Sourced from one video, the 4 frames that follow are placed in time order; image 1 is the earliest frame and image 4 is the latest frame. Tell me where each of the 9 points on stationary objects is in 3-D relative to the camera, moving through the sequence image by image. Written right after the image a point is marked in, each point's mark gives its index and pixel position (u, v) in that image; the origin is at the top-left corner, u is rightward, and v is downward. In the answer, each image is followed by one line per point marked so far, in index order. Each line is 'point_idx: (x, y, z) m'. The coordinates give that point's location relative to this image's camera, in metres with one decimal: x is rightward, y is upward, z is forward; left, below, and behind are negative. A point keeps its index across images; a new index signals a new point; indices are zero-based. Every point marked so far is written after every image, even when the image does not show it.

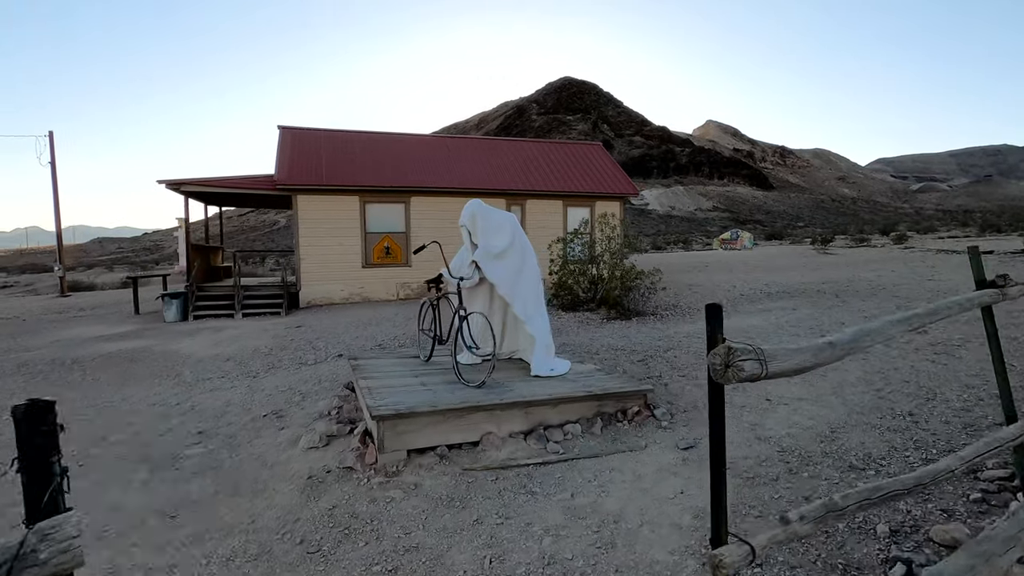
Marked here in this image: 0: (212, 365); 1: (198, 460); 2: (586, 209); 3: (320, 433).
0: (-4.7, -1.2, +8.4) m
1: (-2.7, -1.4, +4.5) m
2: (+2.2, +2.4, +16.3) m
3: (-1.7, -1.3, +4.6) m
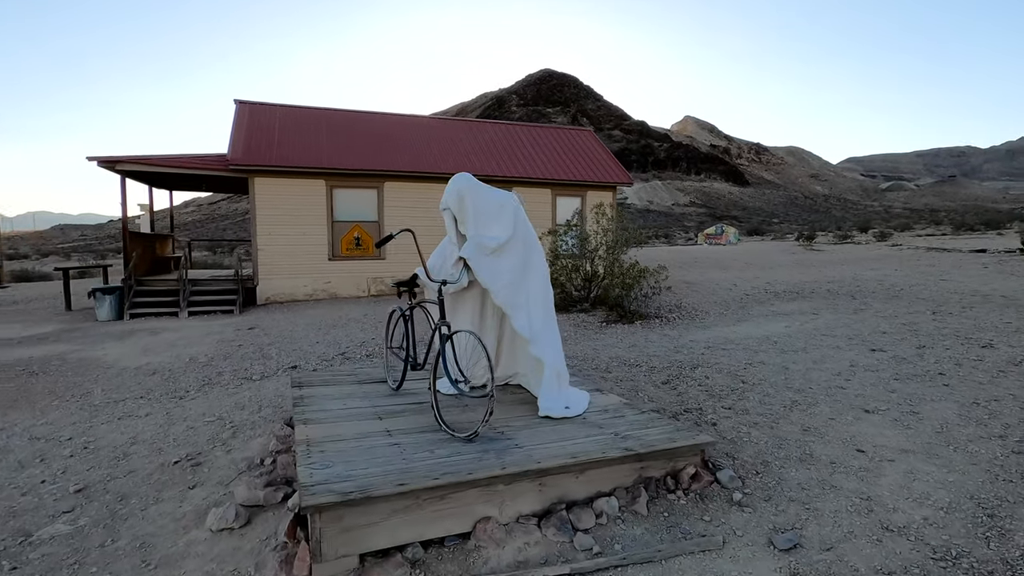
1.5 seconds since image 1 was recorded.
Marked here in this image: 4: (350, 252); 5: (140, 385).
0: (-4.9, -1.2, +6.8) m
1: (-2.6, -1.5, +3.1) m
2: (+1.8, +2.5, +15.0) m
3: (-1.6, -1.3, +3.2) m
4: (-4.0, +0.9, +13.1) m
5: (-4.6, -1.2, +6.6) m
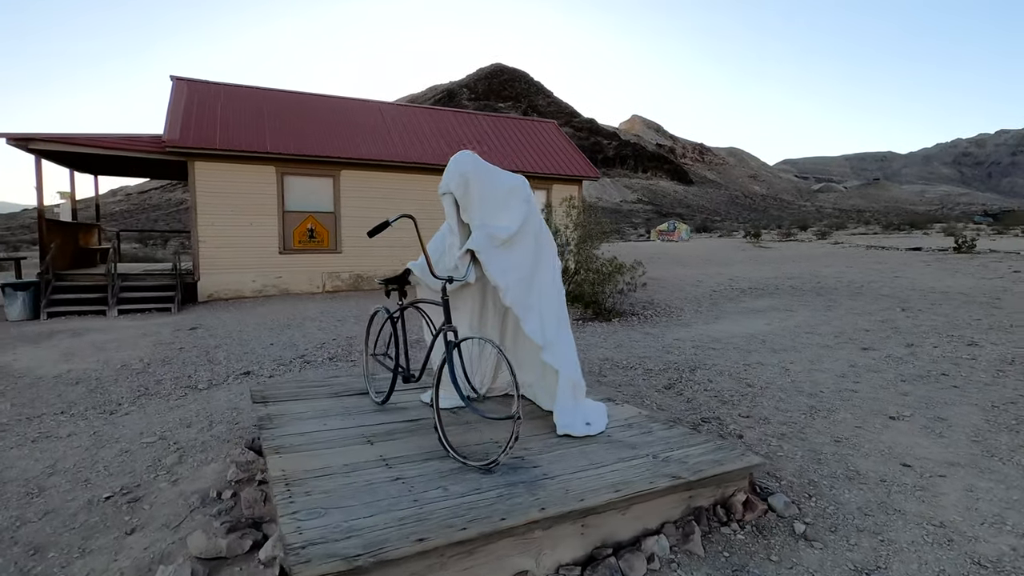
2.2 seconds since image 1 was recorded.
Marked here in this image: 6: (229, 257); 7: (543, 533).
0: (-5.1, -1.1, +5.8) m
1: (-2.5, -1.5, +2.3) m
2: (+0.8, +2.6, +14.6) m
3: (-1.5, -1.3, +2.5) m
4: (-4.8, +1.0, +12.2) m
5: (-4.8, -1.2, +5.6) m
6: (-6.1, +0.7, +11.5) m
7: (+0.1, -1.0, +2.2) m
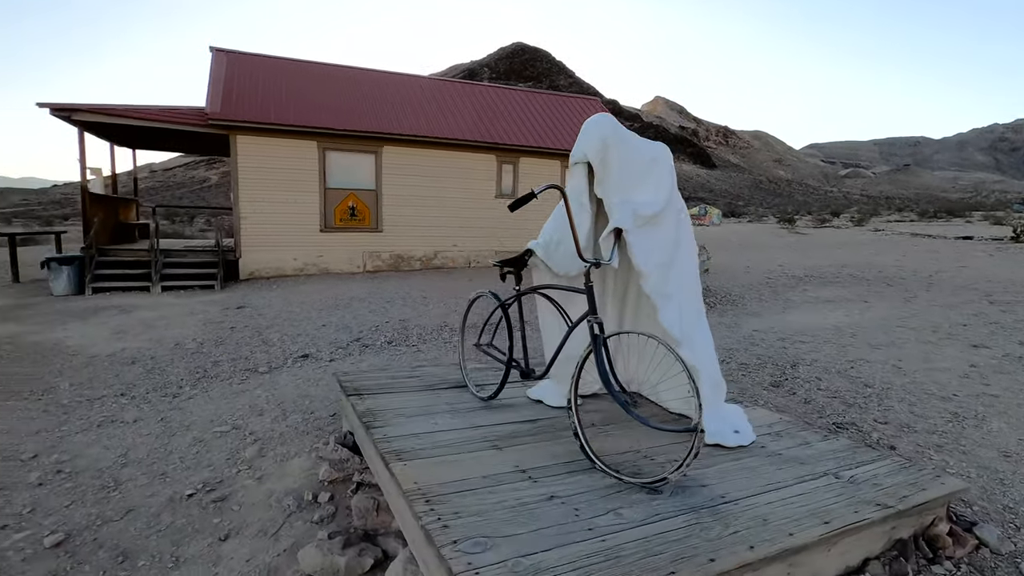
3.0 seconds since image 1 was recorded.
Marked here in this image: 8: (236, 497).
0: (-4.3, -0.9, +5.6) m
1: (-1.8, -1.4, +2.0) m
2: (+2.0, +3.0, +14.0) m
3: (-0.8, -1.2, +2.2) m
4: (-3.7, +1.4, +11.8) m
5: (-4.0, -0.9, +5.4) m
6: (-5.1, +1.1, +11.3) m
7: (+0.8, -1.0, +1.8) m
8: (-1.6, -1.2, +3.1) m
